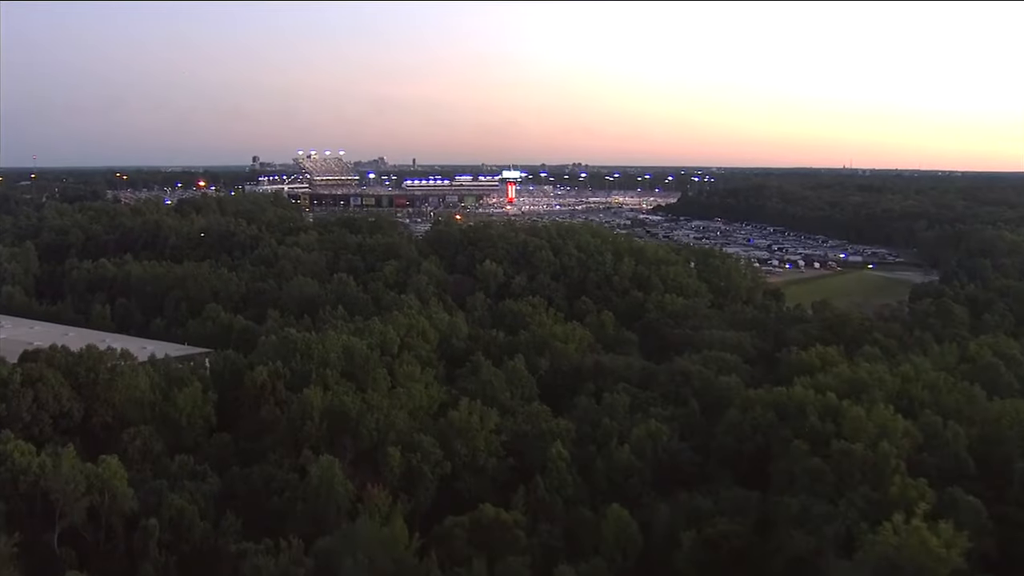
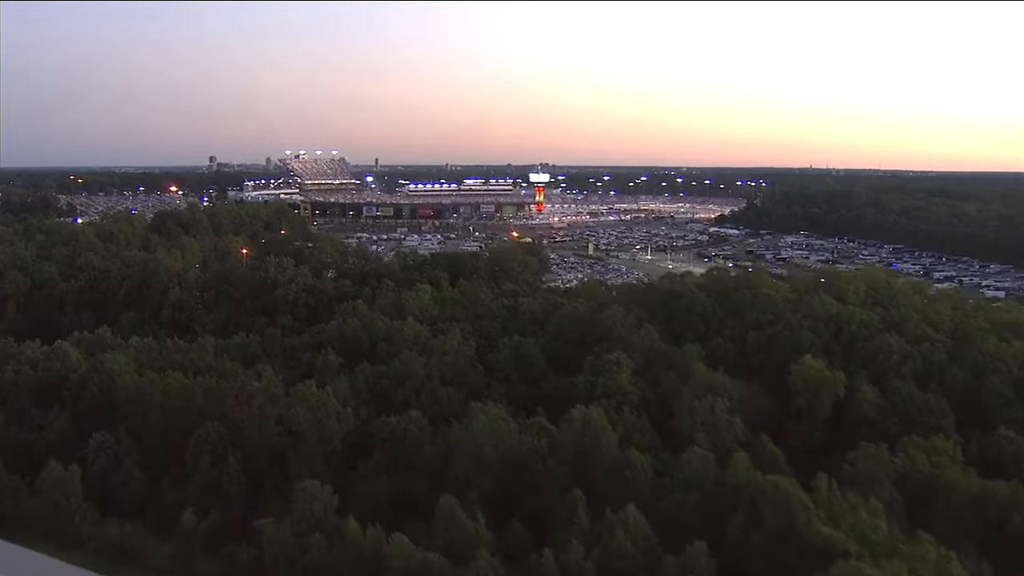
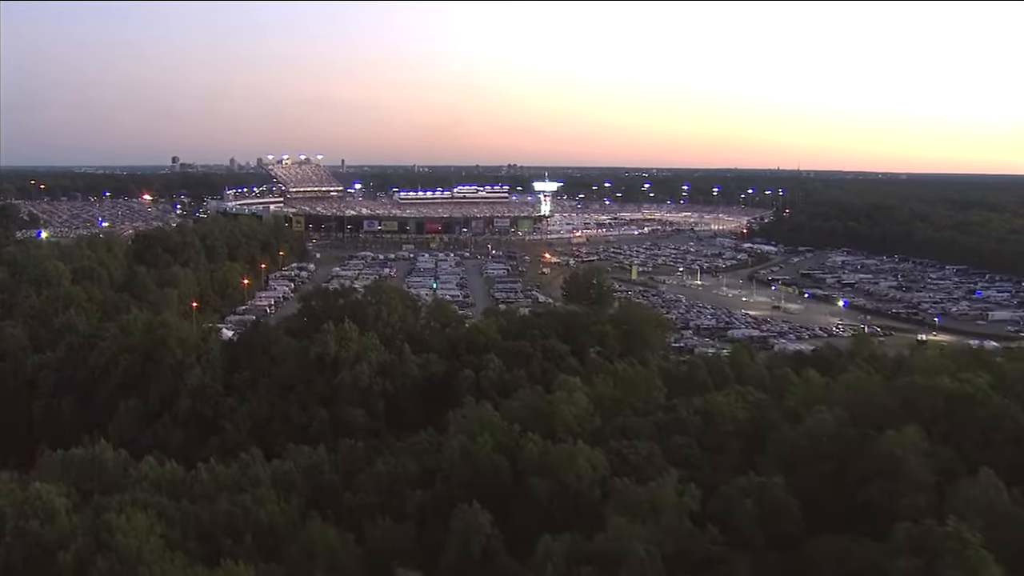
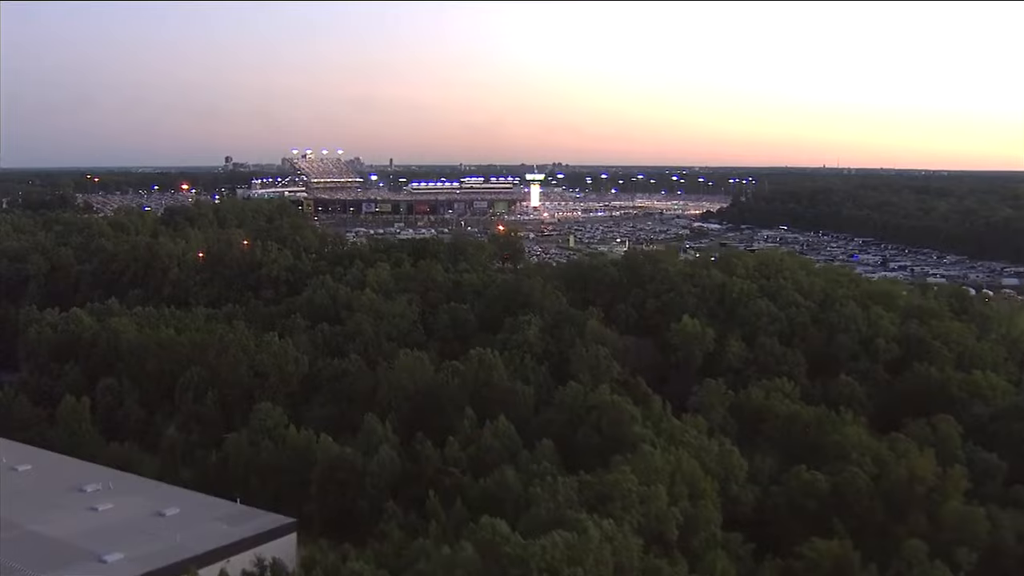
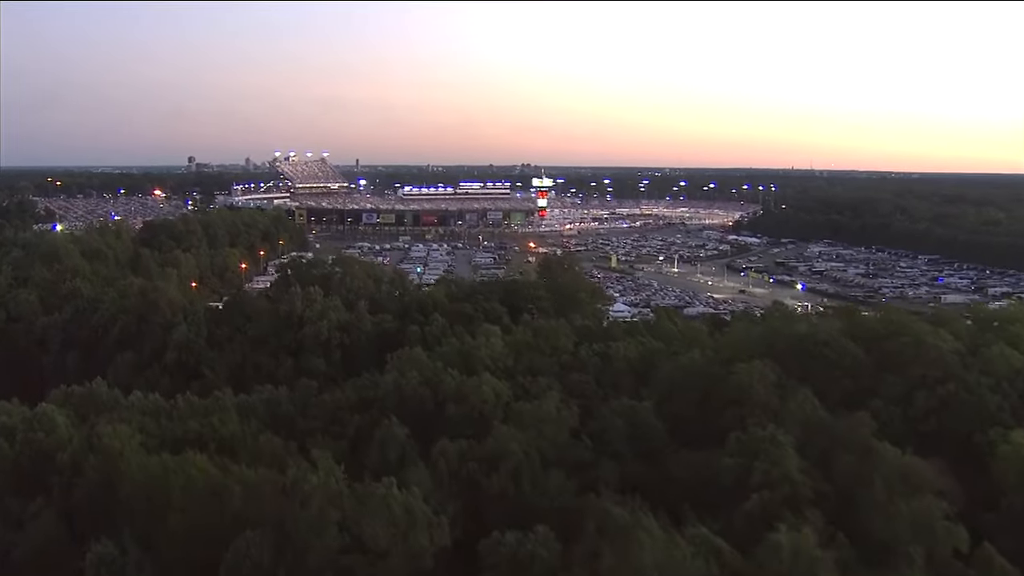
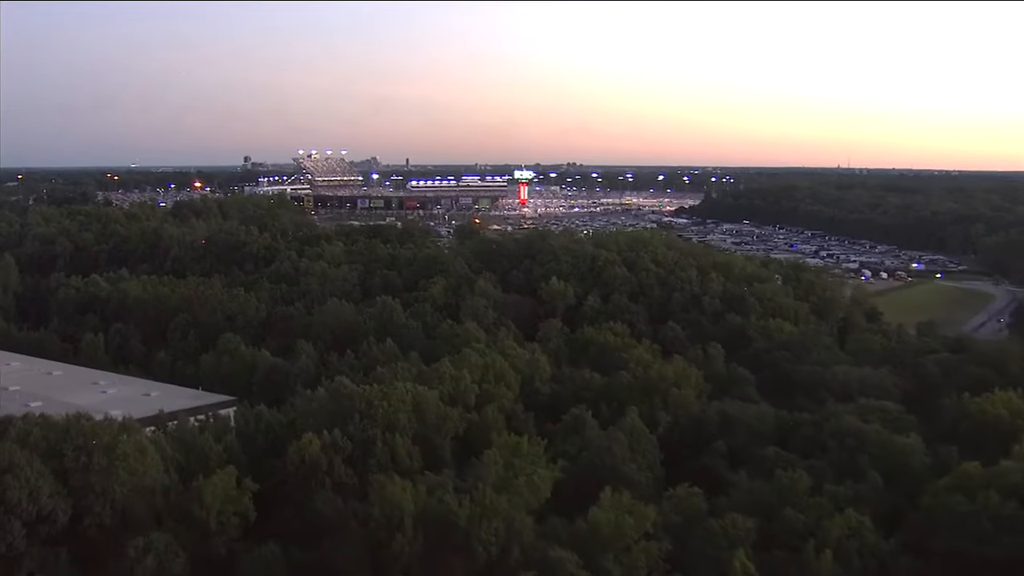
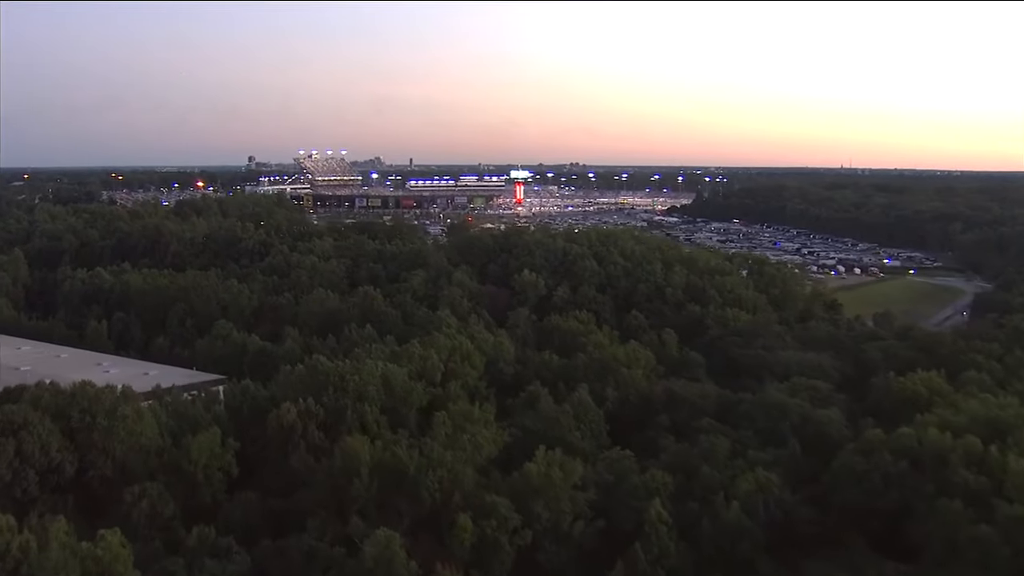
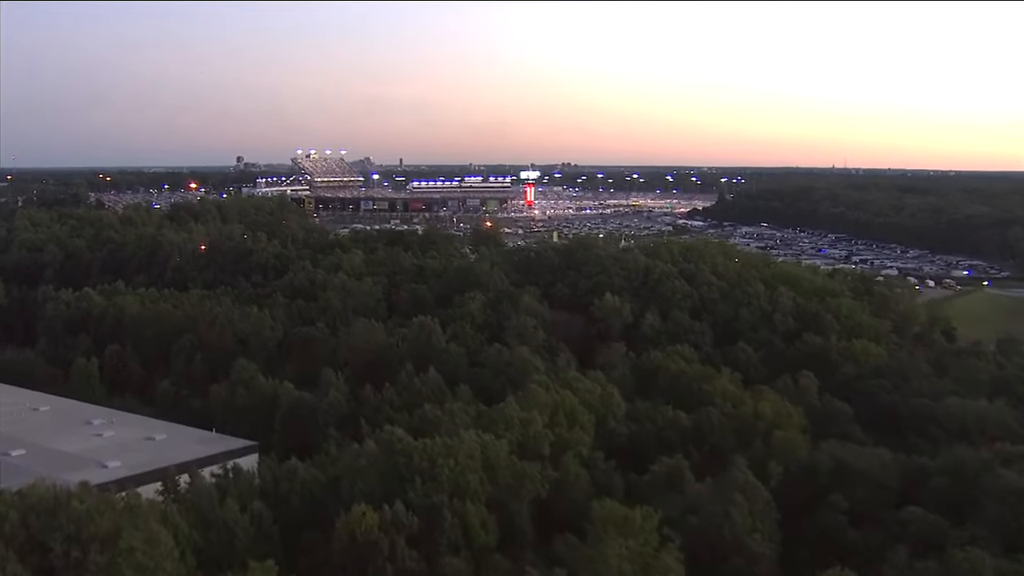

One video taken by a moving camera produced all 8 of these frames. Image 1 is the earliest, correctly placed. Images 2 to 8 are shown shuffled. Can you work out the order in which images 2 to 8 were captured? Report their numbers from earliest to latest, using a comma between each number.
7, 6, 8, 4, 2, 5, 3
